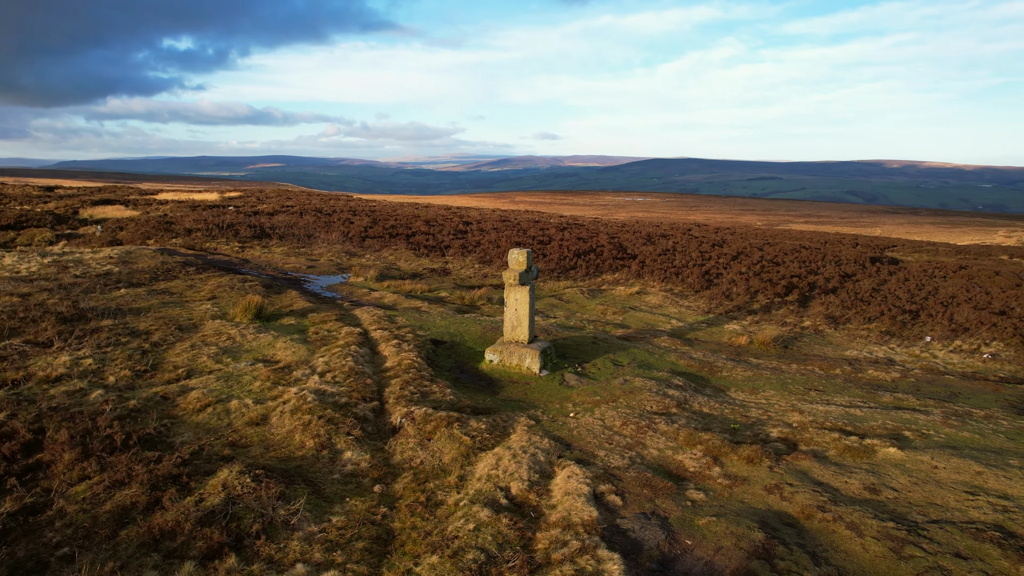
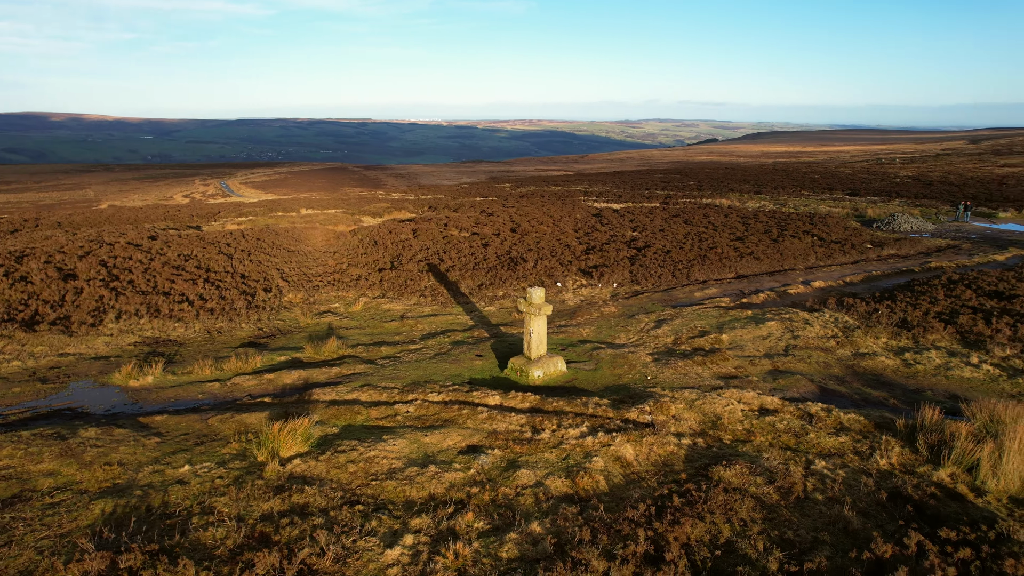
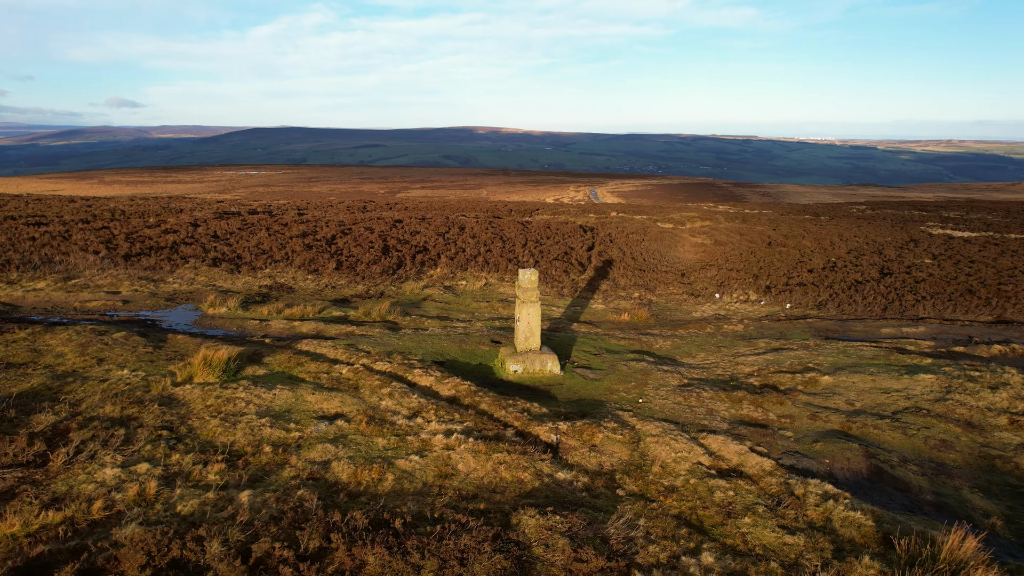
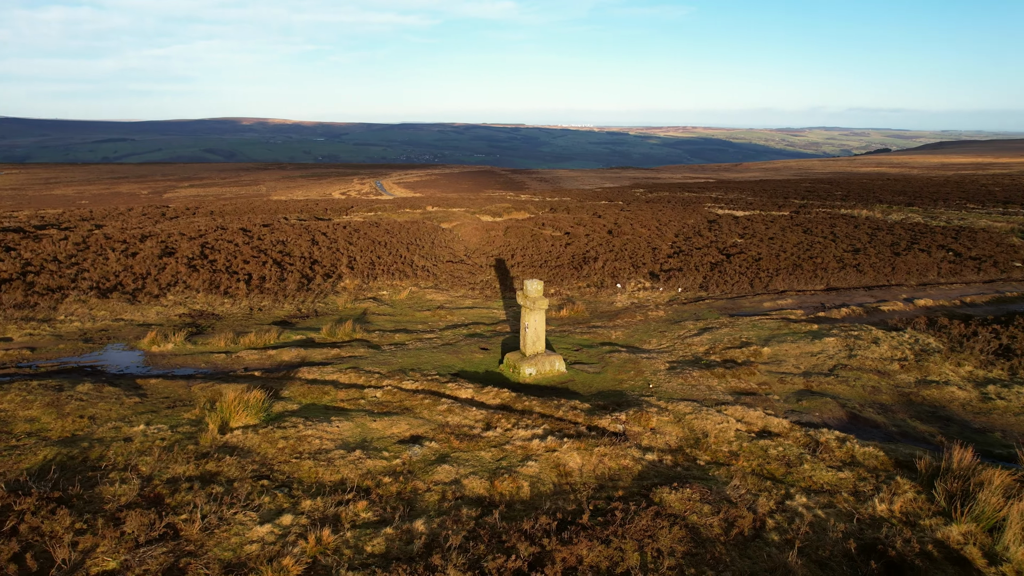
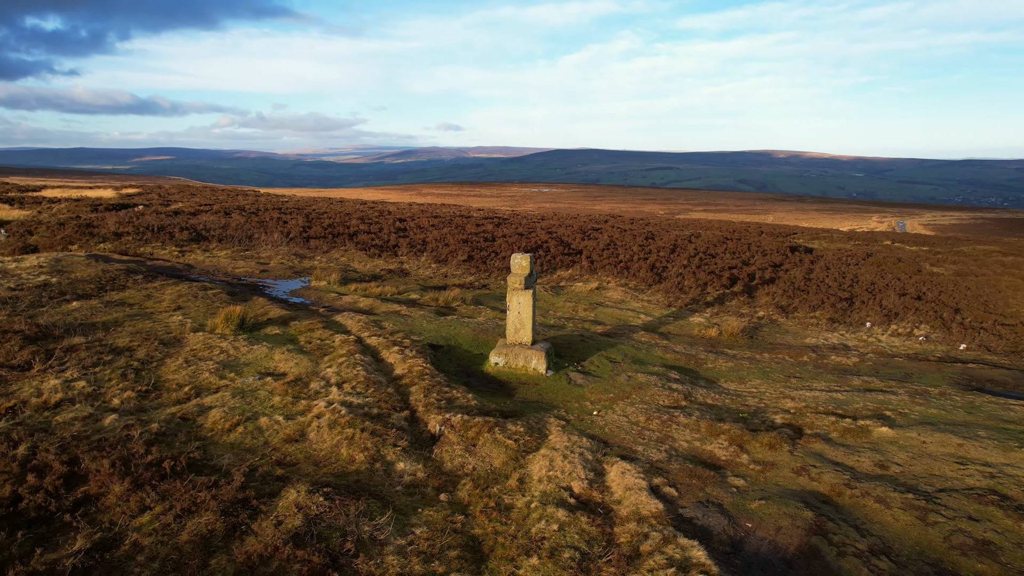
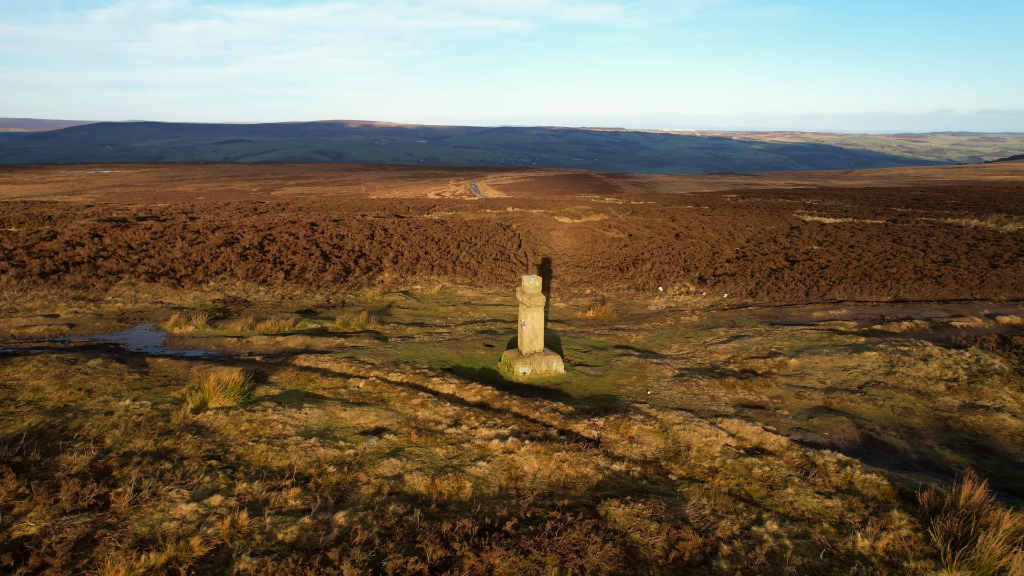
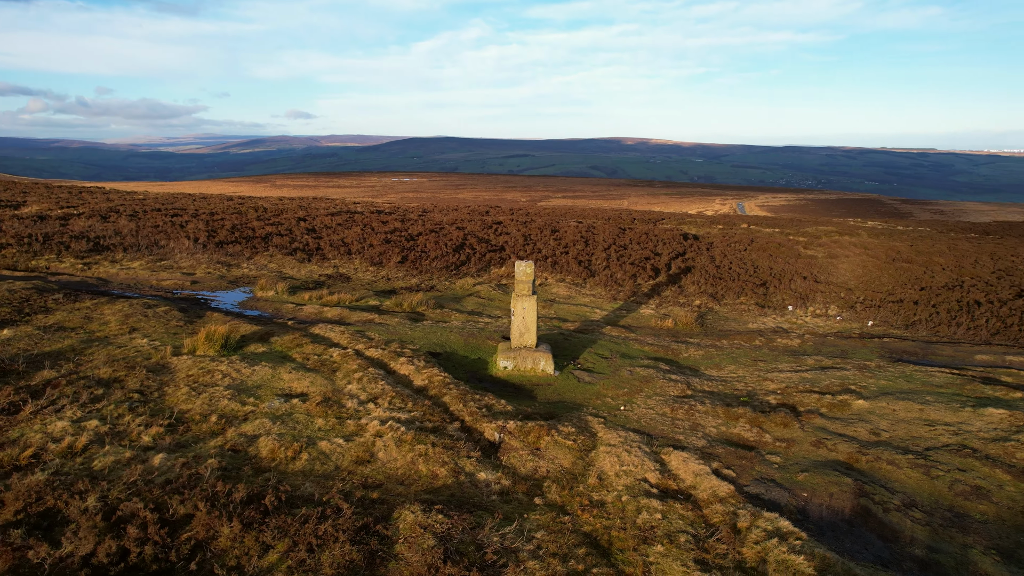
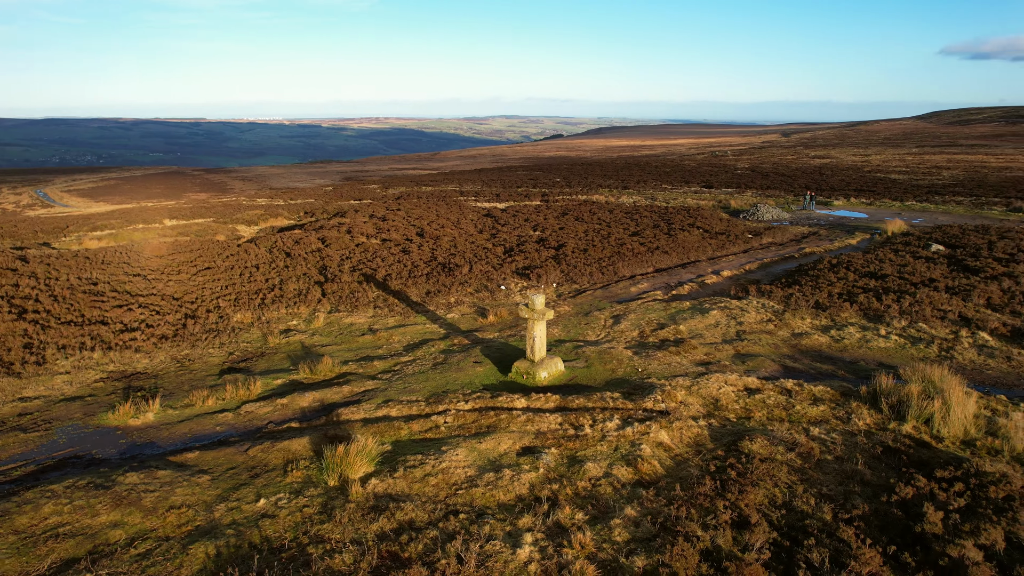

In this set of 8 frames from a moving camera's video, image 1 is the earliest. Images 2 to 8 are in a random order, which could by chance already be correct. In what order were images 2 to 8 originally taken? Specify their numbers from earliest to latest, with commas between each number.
5, 7, 3, 6, 4, 2, 8
